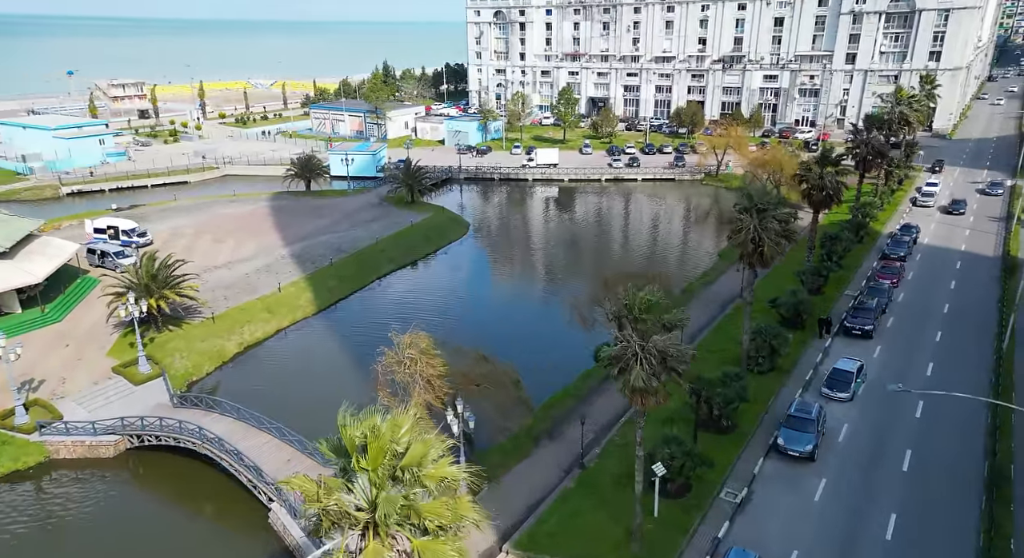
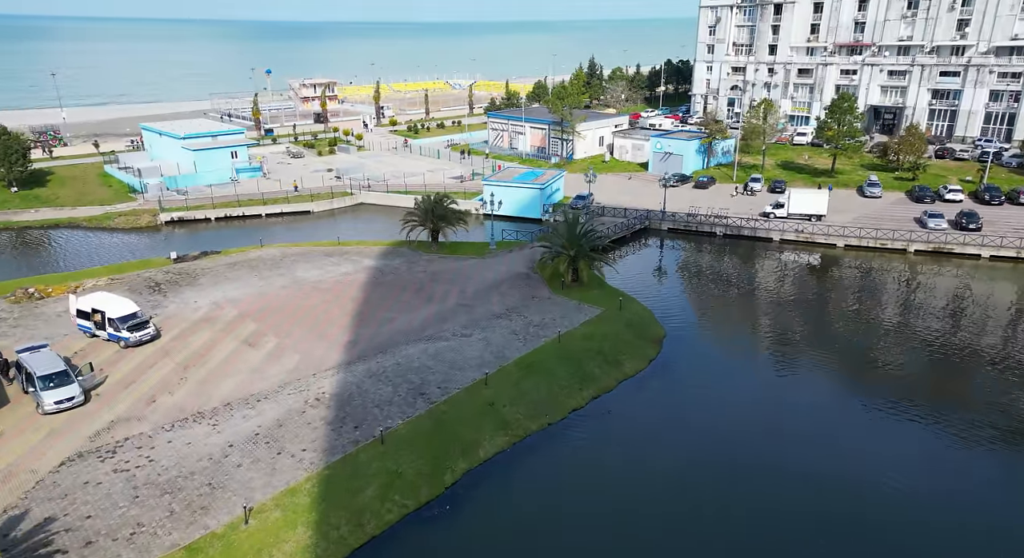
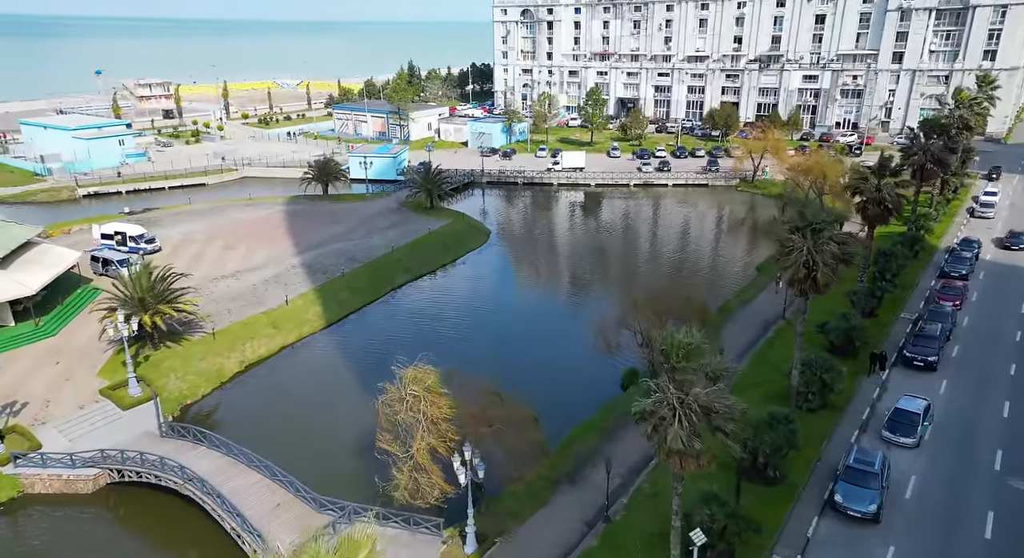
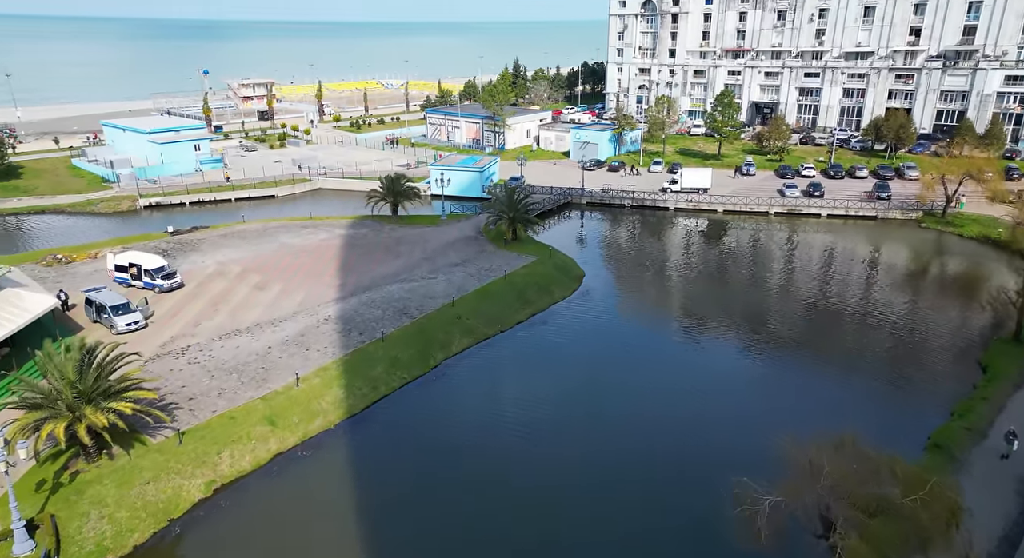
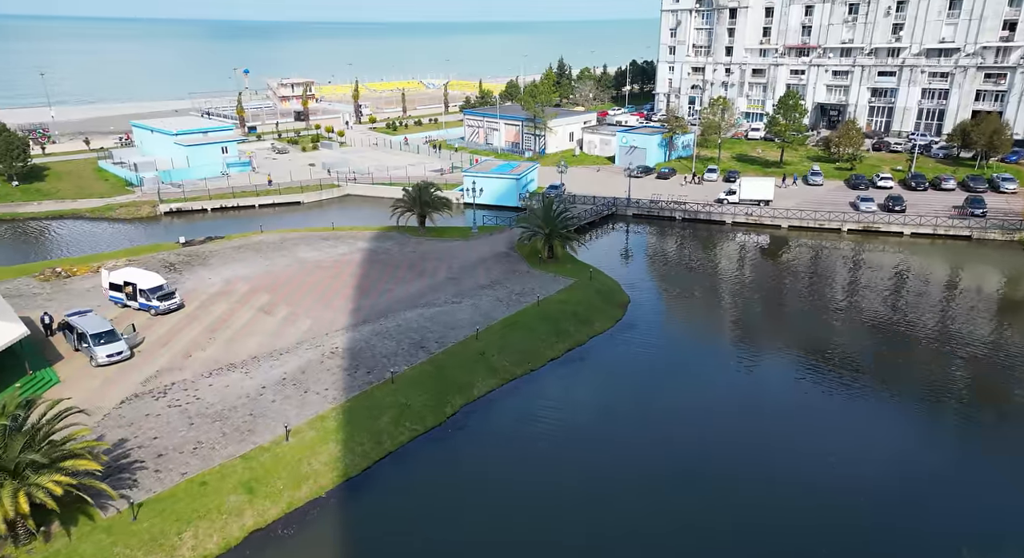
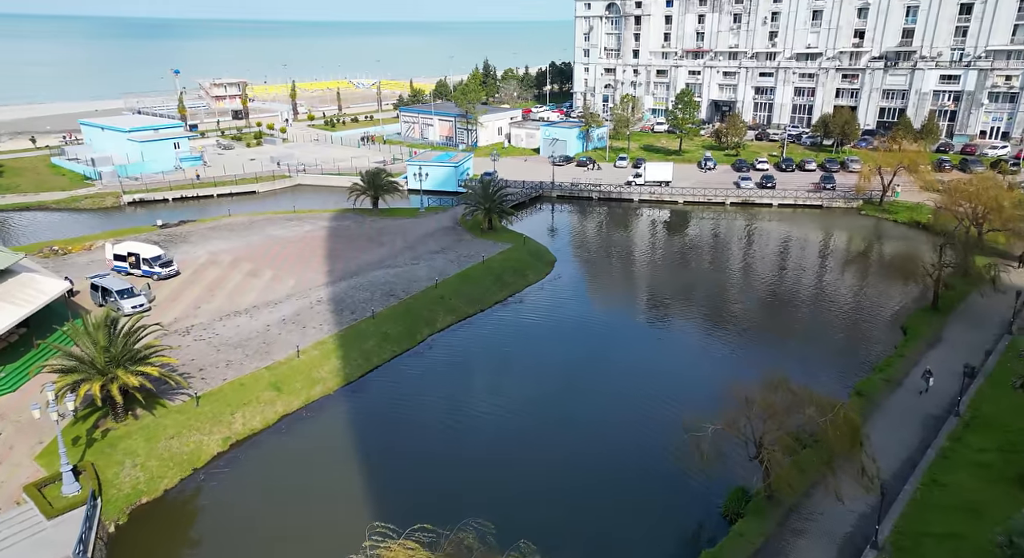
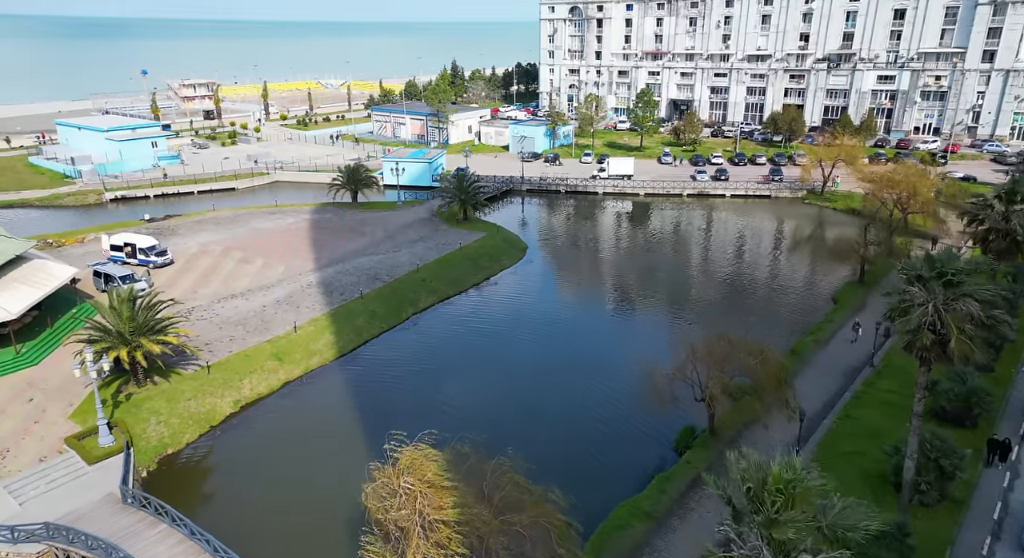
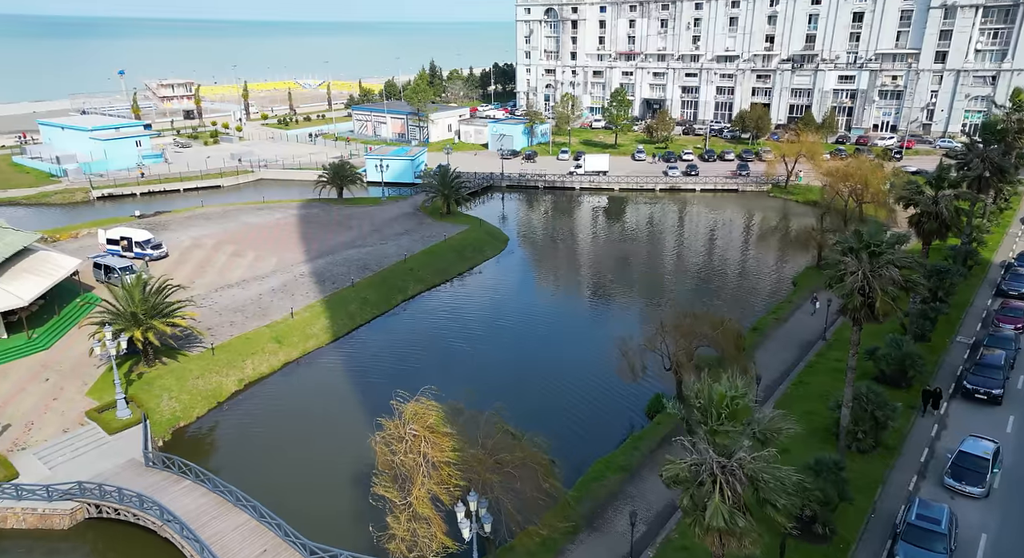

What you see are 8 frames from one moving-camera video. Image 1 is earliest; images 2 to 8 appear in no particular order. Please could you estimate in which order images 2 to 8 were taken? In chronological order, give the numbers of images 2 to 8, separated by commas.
3, 8, 7, 6, 4, 5, 2
